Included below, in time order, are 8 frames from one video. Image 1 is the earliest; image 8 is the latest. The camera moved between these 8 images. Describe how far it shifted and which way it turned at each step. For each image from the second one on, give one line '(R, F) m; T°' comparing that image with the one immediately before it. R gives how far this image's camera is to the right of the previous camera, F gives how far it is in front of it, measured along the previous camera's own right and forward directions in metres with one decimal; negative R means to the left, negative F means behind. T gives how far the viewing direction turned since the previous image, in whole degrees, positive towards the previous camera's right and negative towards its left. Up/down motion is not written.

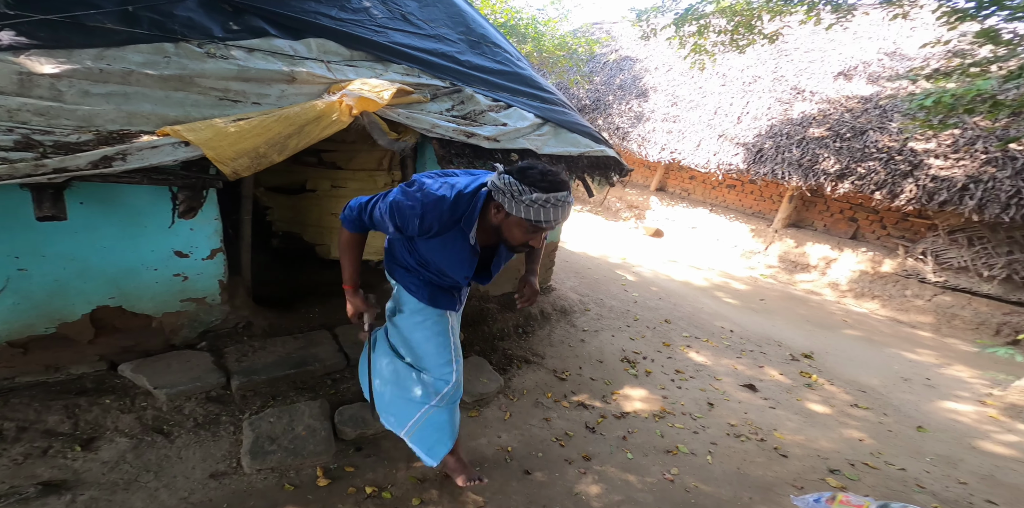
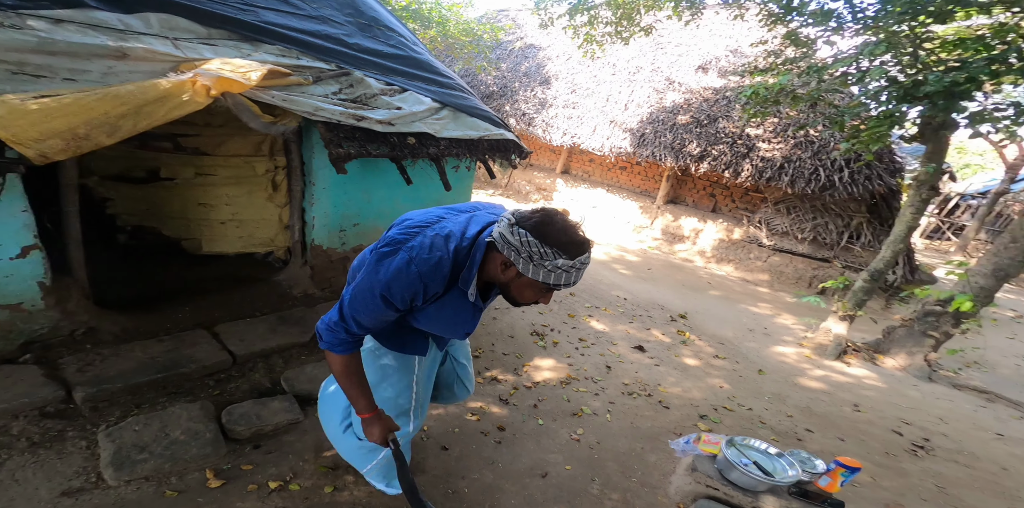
(0.0, -0.1) m; +11°
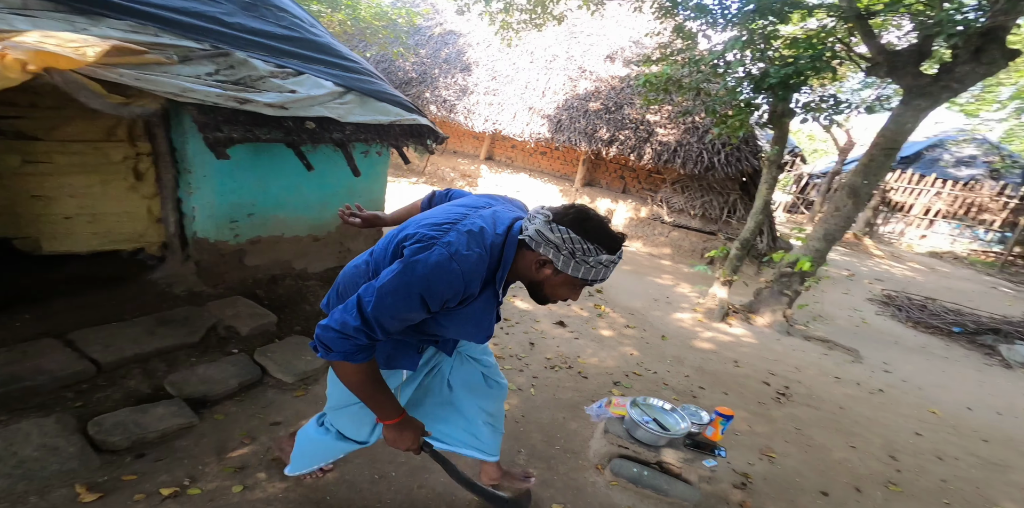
(0.0, 0.0) m; +9°
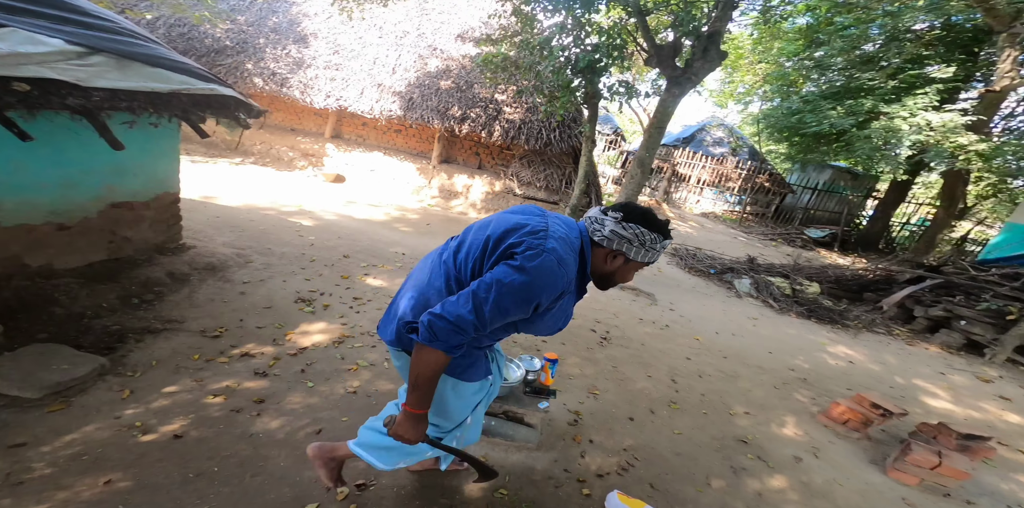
(+0.2, -0.1) m; +16°
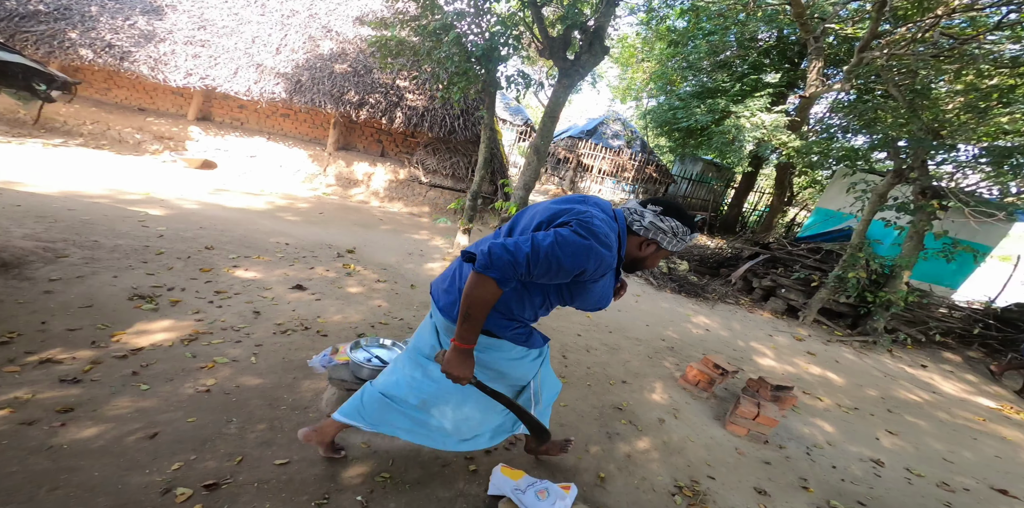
(+0.3, -0.1) m; +10°
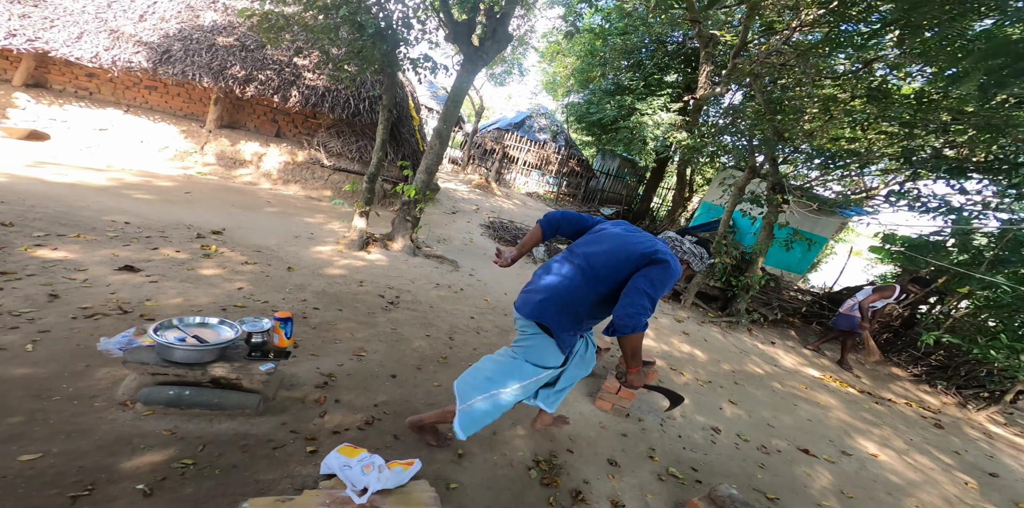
(+0.6, -0.2) m; +8°
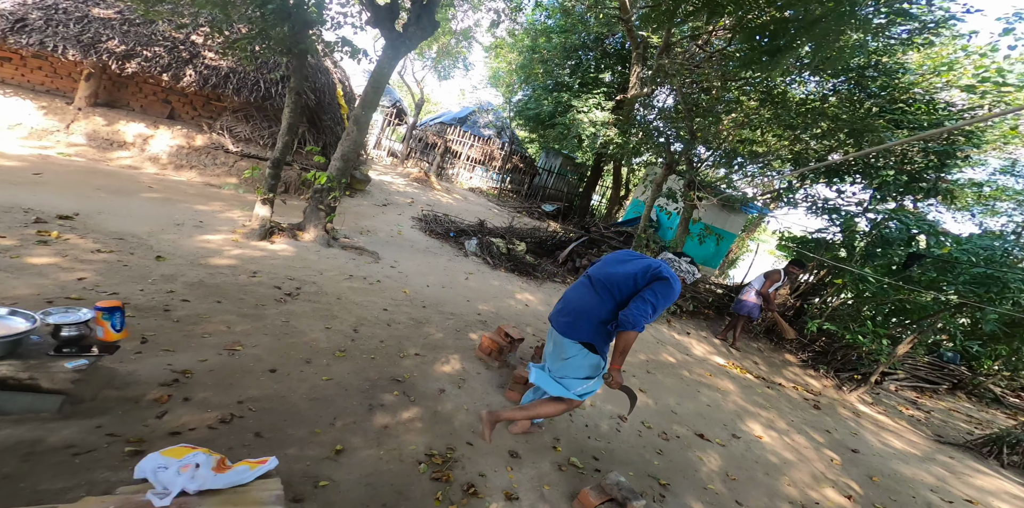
(+0.6, +0.1) m; +5°
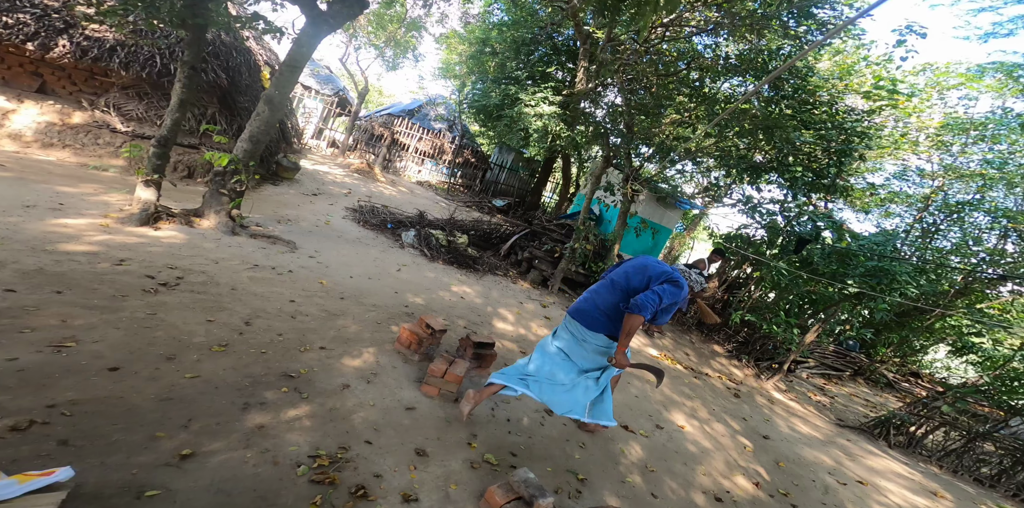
(+0.6, +0.3) m; +4°
